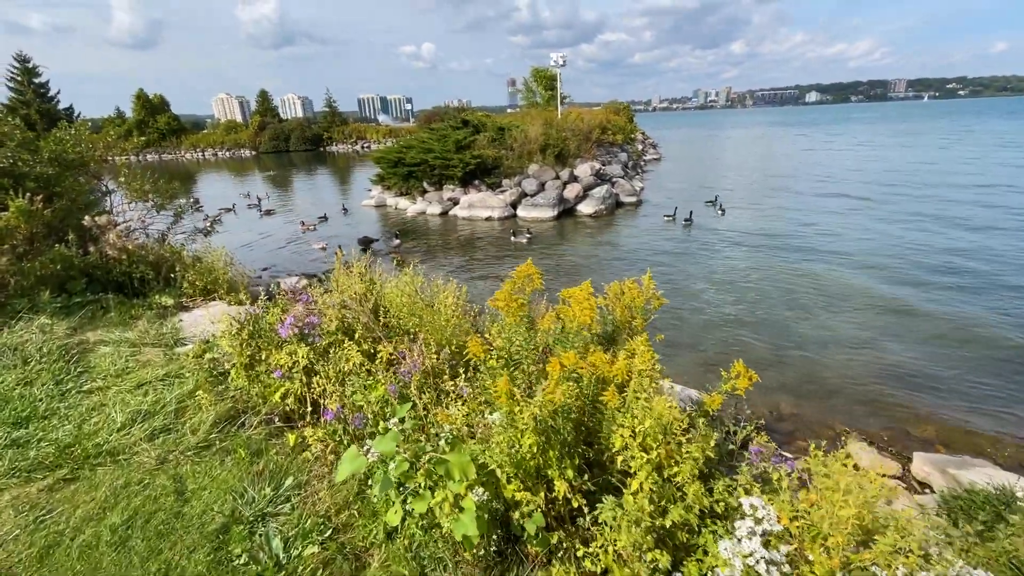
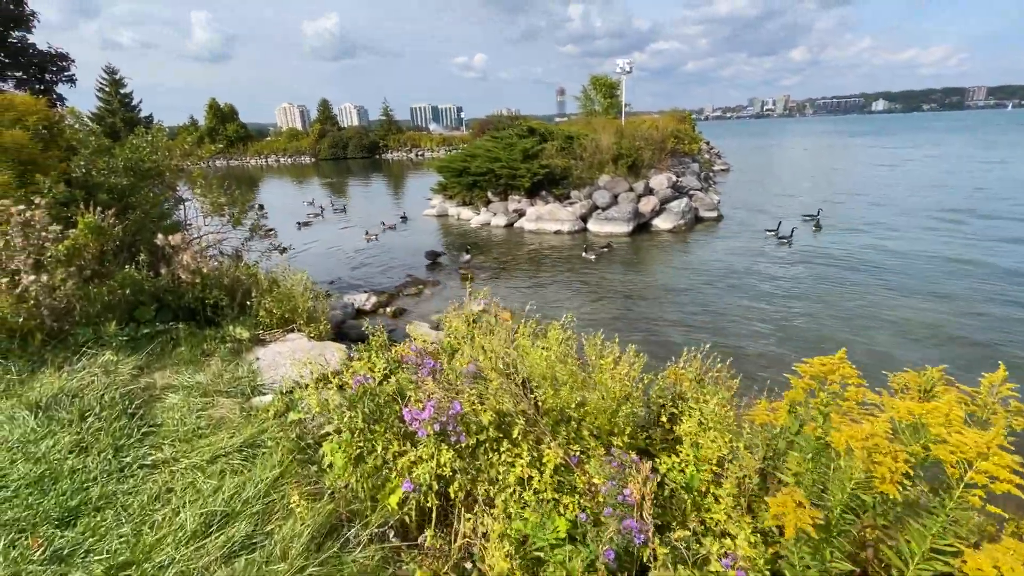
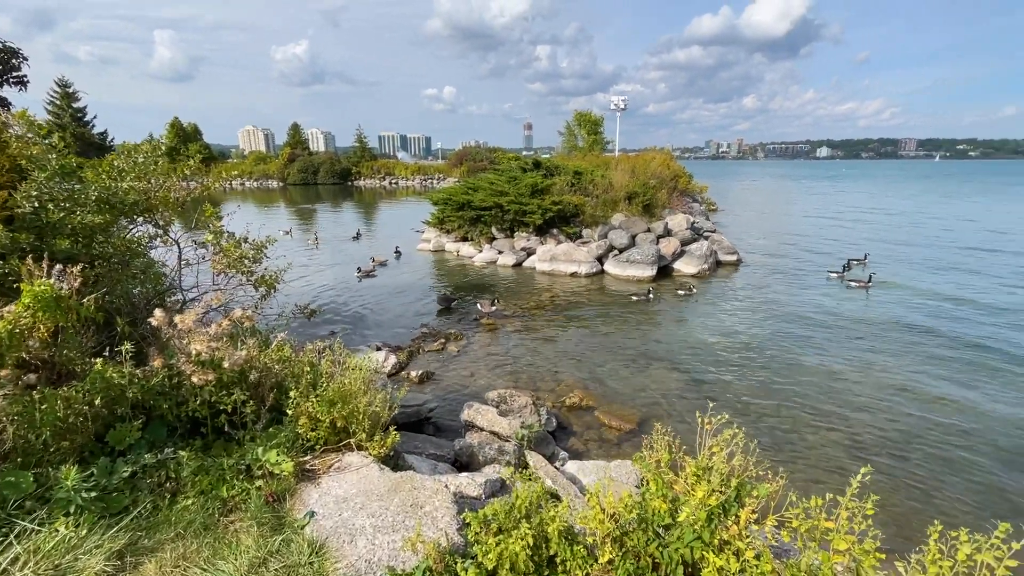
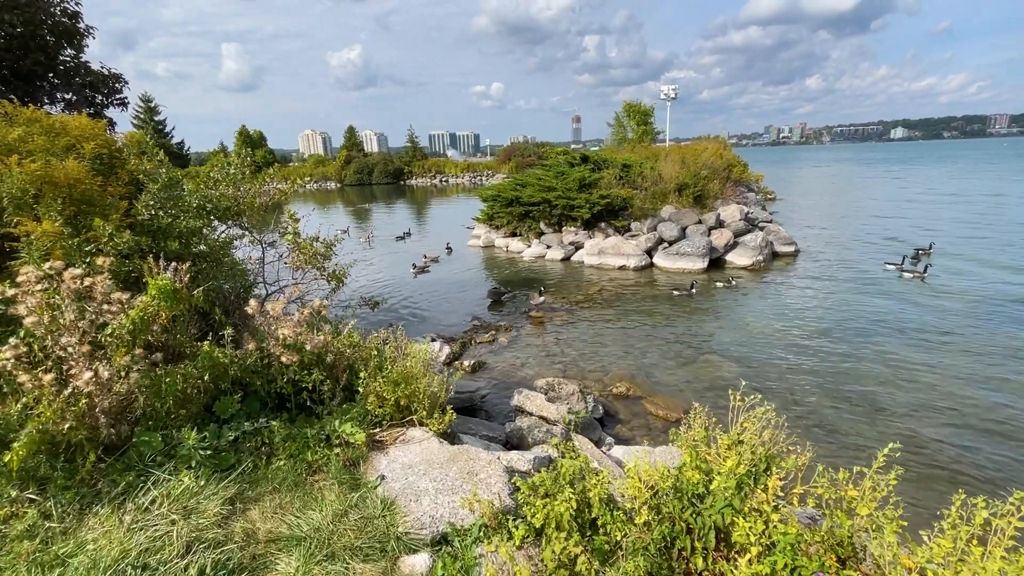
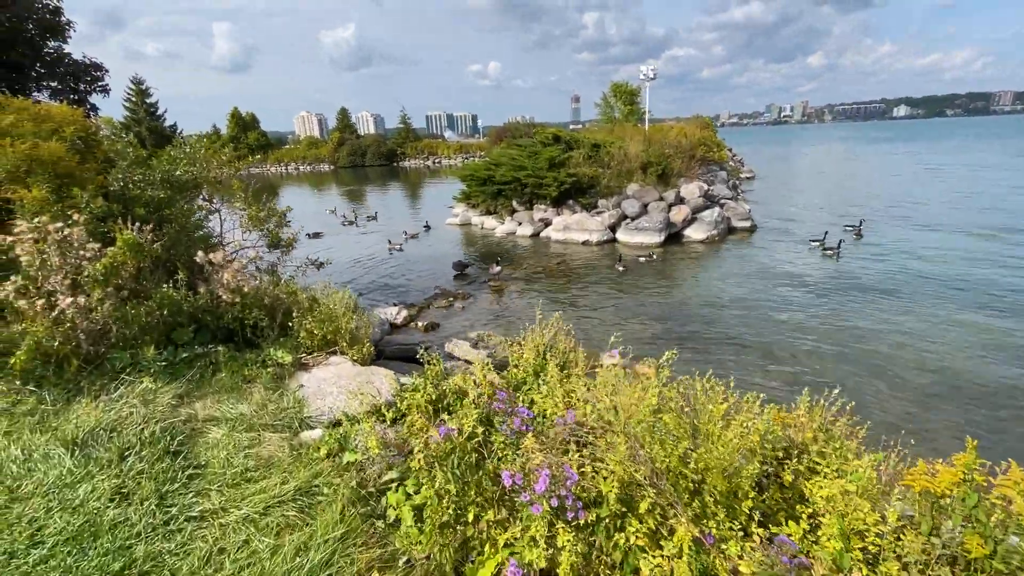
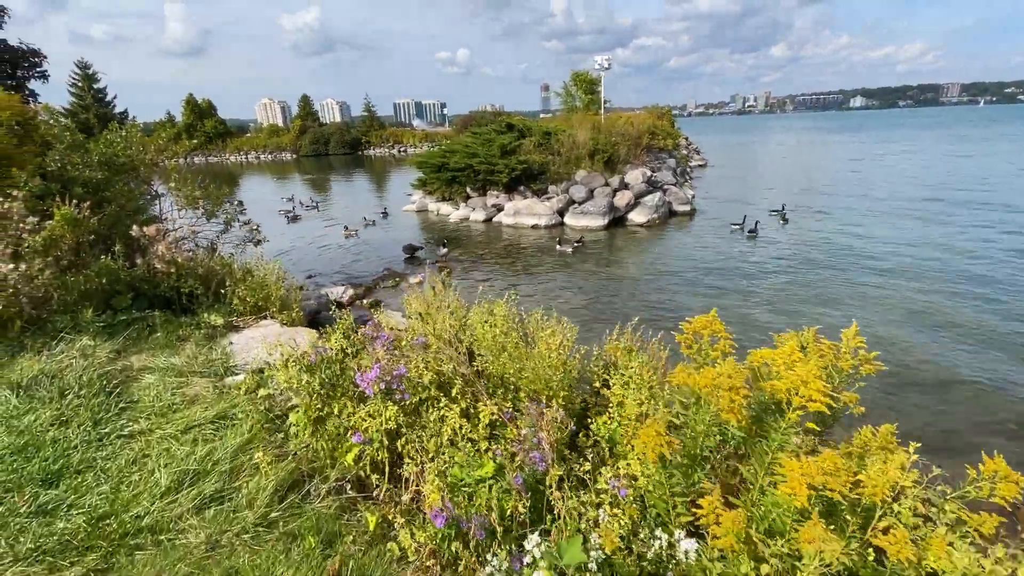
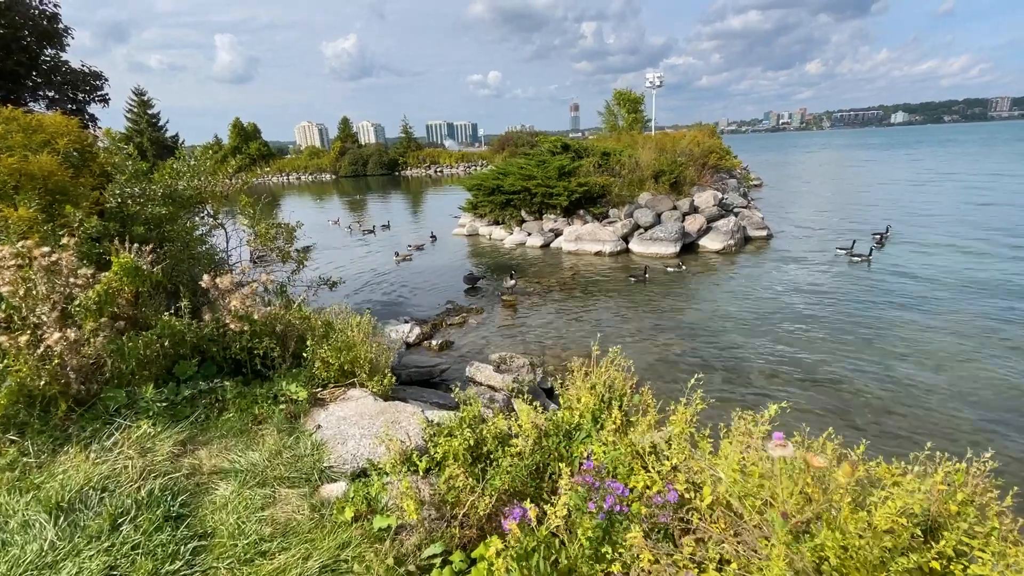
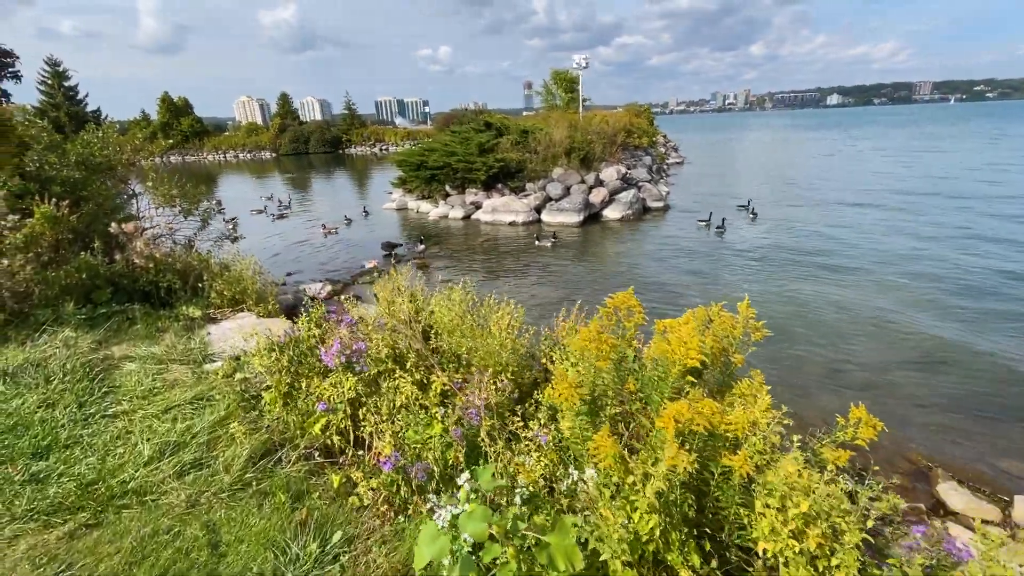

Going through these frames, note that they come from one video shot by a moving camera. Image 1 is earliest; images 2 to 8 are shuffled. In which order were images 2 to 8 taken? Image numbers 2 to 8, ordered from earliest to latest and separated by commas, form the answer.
8, 6, 2, 5, 7, 4, 3
